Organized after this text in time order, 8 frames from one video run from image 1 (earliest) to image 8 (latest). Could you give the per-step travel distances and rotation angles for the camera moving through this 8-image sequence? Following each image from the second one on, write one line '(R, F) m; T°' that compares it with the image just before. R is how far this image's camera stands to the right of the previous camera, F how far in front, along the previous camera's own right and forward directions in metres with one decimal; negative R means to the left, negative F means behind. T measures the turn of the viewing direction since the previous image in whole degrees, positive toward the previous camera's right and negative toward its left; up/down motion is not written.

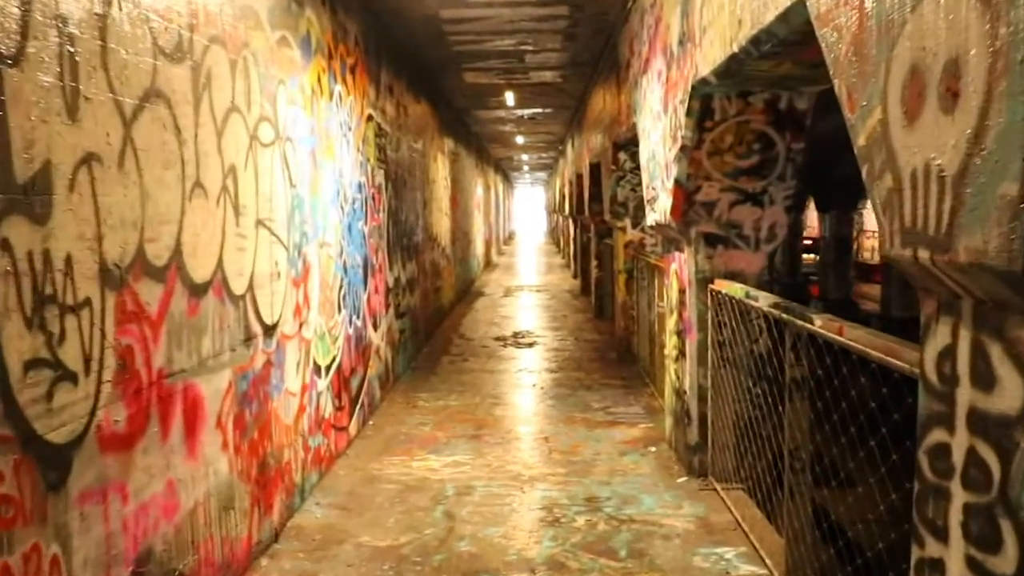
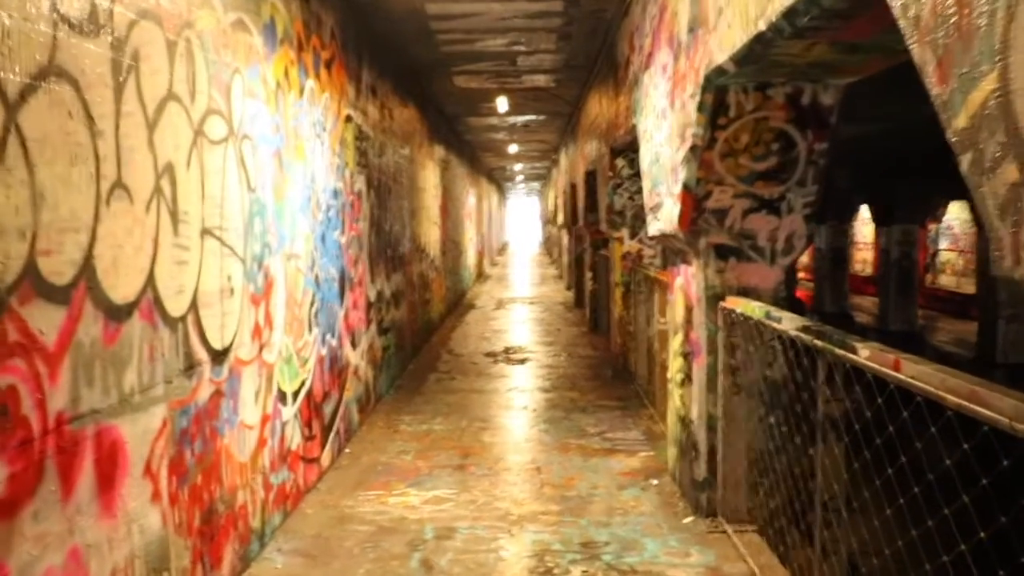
(0.0, +0.5) m; +1°
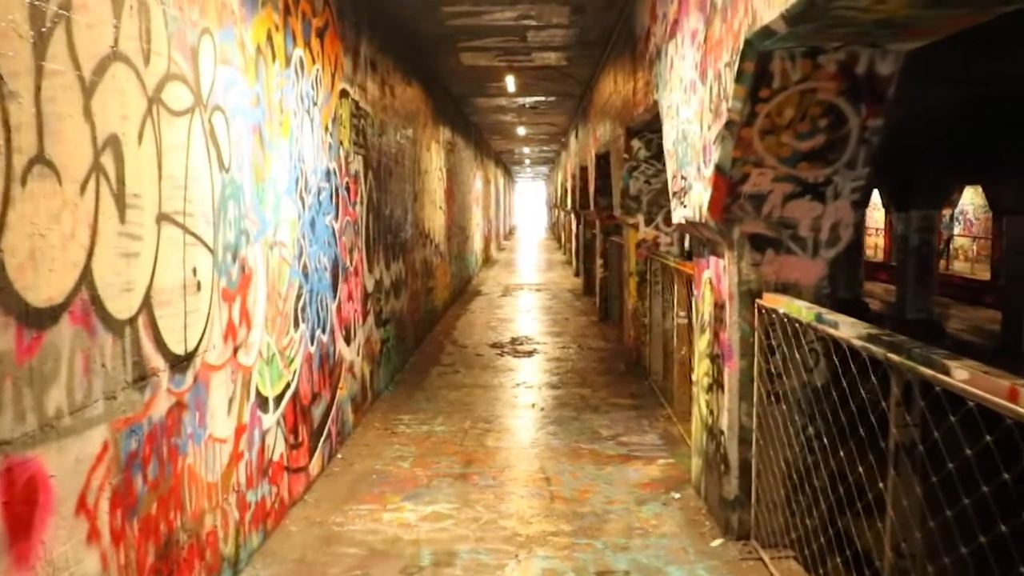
(0.0, +0.5) m; -1°
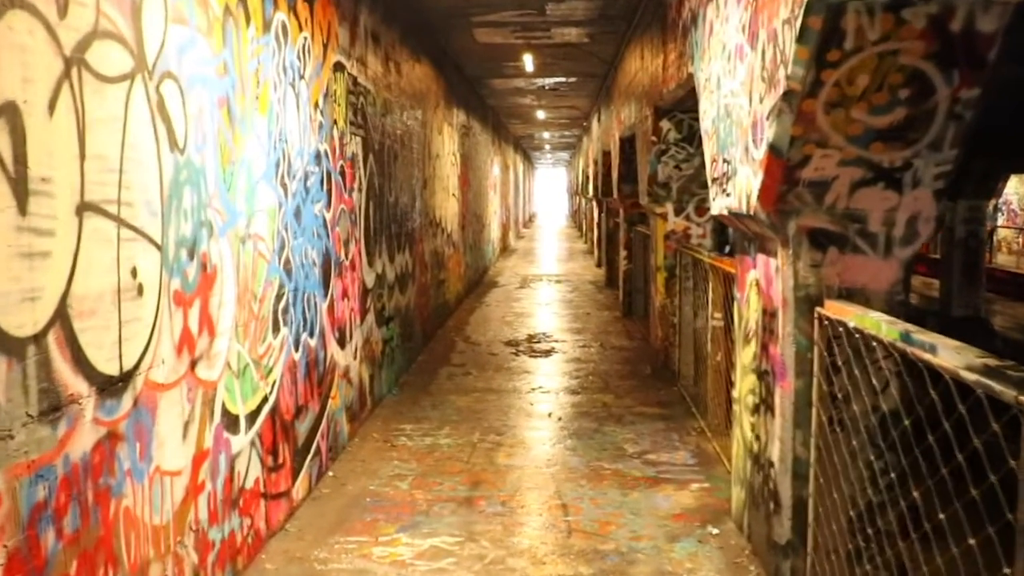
(0.0, +0.6) m; -2°
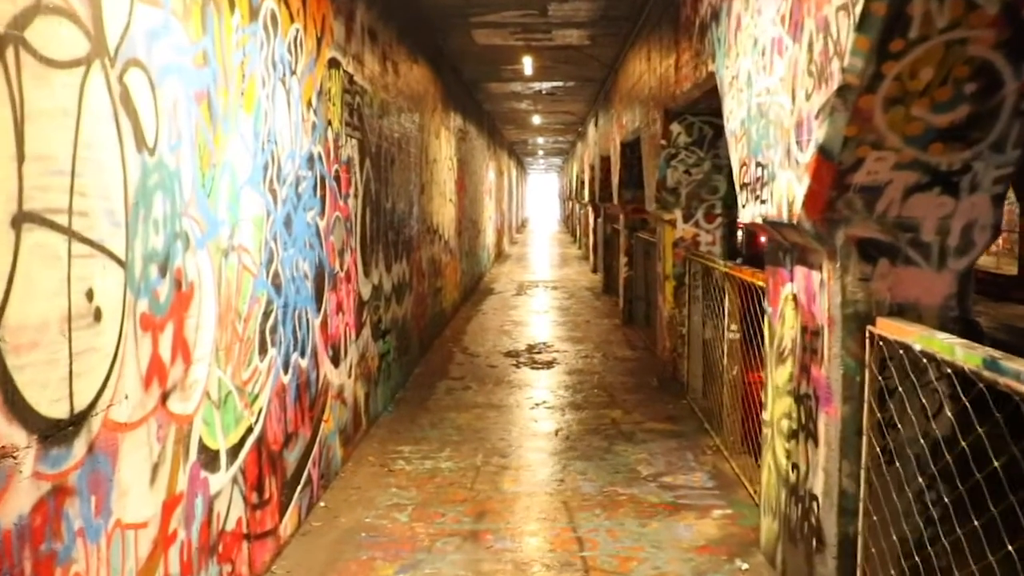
(-0.1, +0.3) m; +1°
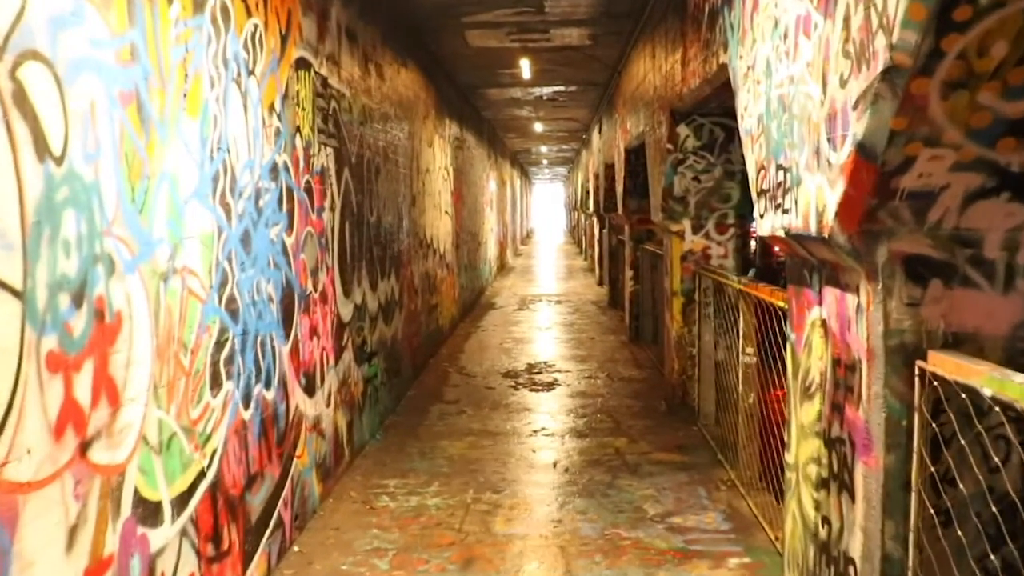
(+0.1, +0.5) m; -1°
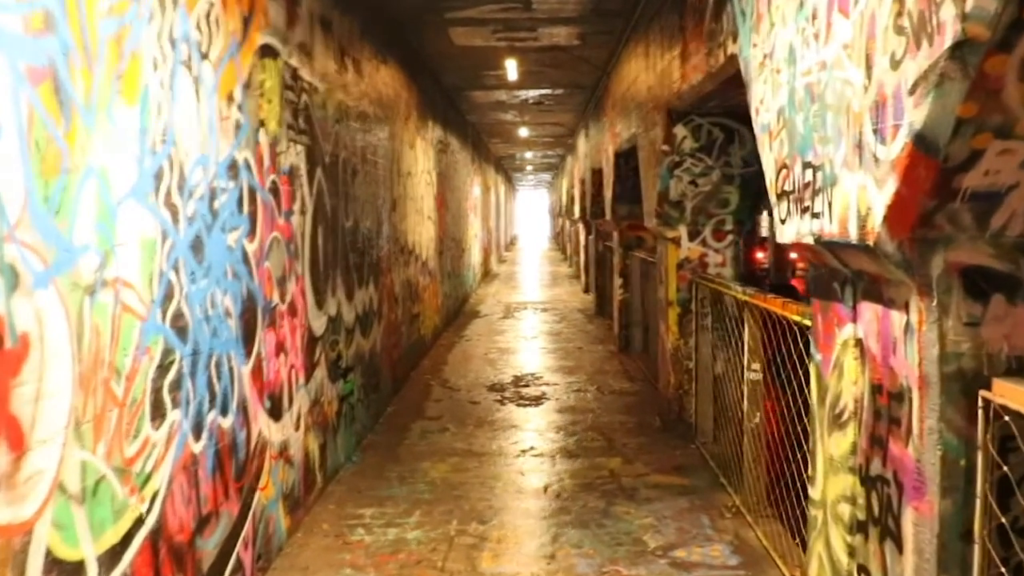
(0.0, +0.4) m; +1°
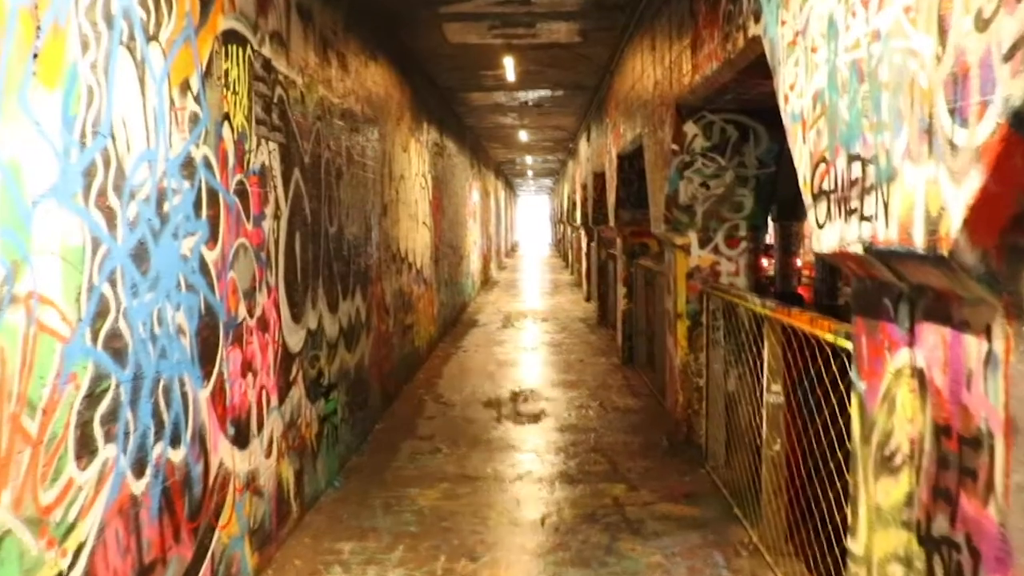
(0.0, +0.4) m; 0°
